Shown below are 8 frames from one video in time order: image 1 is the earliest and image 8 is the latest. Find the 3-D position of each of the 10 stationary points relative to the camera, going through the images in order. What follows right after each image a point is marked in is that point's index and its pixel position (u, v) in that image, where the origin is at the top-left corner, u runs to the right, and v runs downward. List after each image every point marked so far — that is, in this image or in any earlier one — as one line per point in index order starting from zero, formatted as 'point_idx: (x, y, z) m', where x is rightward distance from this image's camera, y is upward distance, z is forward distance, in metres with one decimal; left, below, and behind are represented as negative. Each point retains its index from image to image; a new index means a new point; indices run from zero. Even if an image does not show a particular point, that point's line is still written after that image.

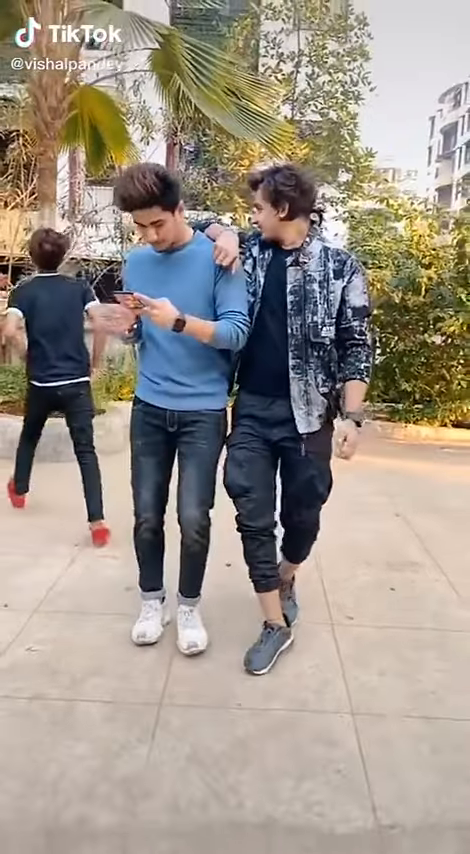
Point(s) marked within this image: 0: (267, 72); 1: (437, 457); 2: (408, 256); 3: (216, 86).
0: (+0.5, +5.1, +9.9) m
1: (+2.0, -0.3, +6.9) m
2: (+2.0, +1.9, +7.9) m
3: (-0.1, +2.9, +6.0) m
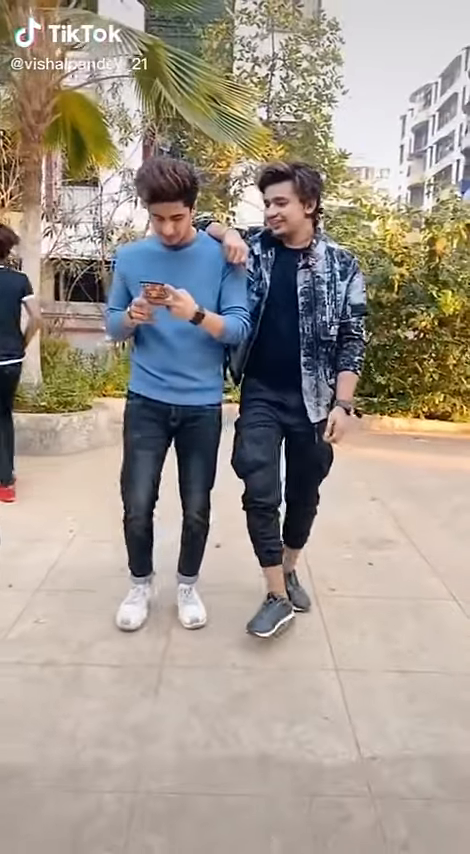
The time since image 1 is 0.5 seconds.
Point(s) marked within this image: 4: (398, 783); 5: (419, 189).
0: (+0.1, +5.2, +10.2) m
1: (+1.8, -0.2, +7.2) m
2: (+1.7, +2.0, +8.2) m
3: (-0.3, +2.9, +6.2) m
4: (+0.5, -1.1, +2.1) m
5: (+2.8, +3.6, +10.5) m
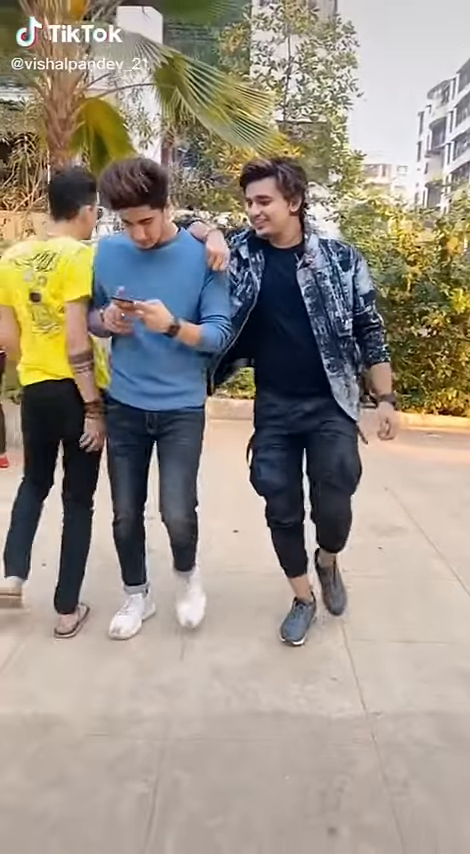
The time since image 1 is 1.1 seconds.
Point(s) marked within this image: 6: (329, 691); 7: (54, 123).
0: (+0.4, +5.2, +10.4) m
1: (+2.0, -0.1, +7.5) m
2: (+1.9, +2.1, +8.4) m
3: (-0.2, +3.0, +6.4) m
4: (+0.6, -1.0, +2.4) m
5: (+3.1, +3.7, +10.7) m
6: (+0.4, -1.0, +2.6) m
7: (-1.7, +2.9, +6.6) m
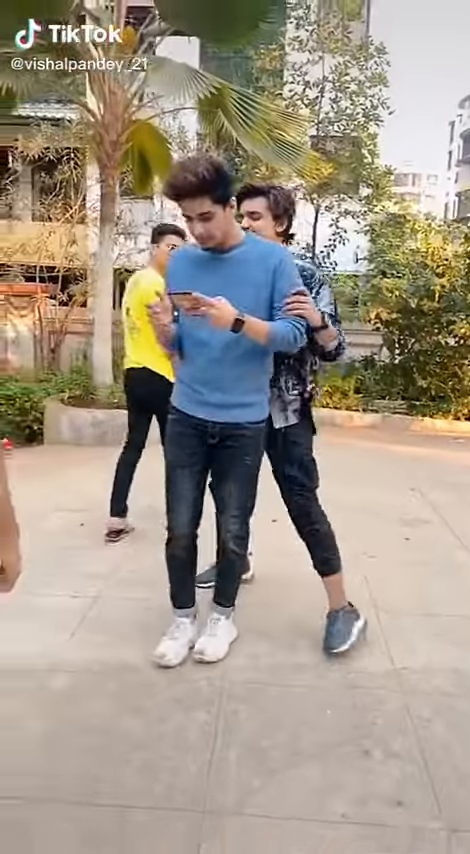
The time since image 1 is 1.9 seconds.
0: (+0.9, +5.2, +10.9) m
1: (+2.4, -0.2, +7.8) m
2: (+2.4, +2.0, +8.7) m
3: (+0.2, +3.0, +6.9) m
4: (+0.7, -1.0, +2.7) m
5: (+3.6, +3.6, +11.0) m
6: (+0.5, -1.0, +3.0) m
7: (-1.3, +2.9, +7.1) m
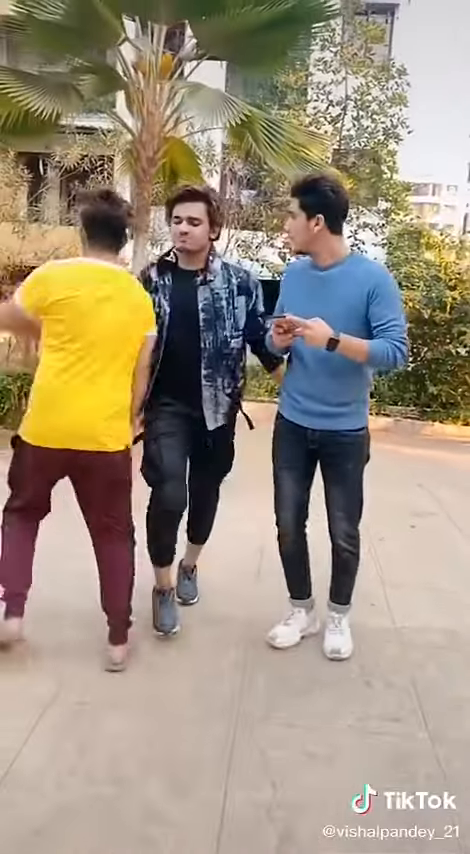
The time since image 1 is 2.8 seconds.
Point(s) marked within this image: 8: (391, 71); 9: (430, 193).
0: (+1.4, +5.1, +11.4) m
1: (+2.6, -0.3, +8.2) m
2: (+2.7, +2.0, +9.2) m
3: (+0.5, +3.0, +7.4) m
4: (+0.9, -1.0, +3.2) m
5: (+4.0, +3.5, +11.5) m
6: (+0.7, -0.9, +3.5) m
7: (-1.0, +2.9, +7.7) m
8: (+2.5, +5.8, +11.2) m
9: (+4.2, +5.0, +14.8) m
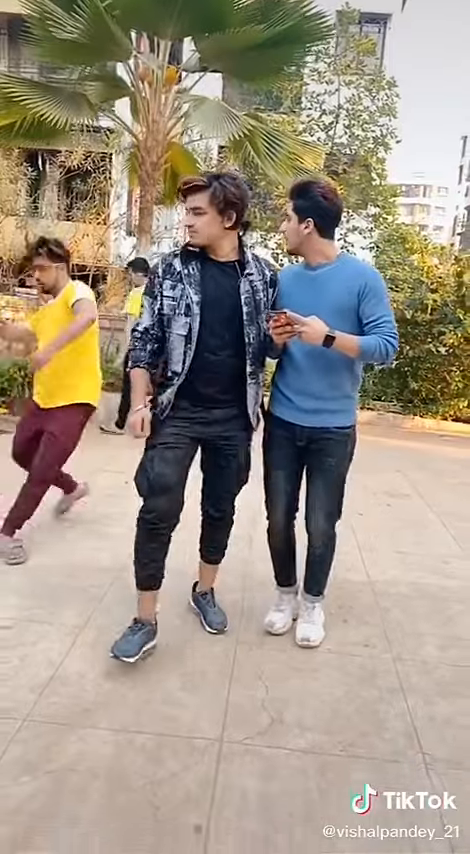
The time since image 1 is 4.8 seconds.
0: (+1.3, +5.2, +12.0) m
1: (+2.5, -0.2, +8.9) m
2: (+2.6, +2.0, +9.8) m
3: (+0.5, +3.1, +8.0) m
4: (+0.8, -0.9, +3.8) m
5: (+3.9, +3.6, +12.1) m
6: (+0.7, -0.8, +4.1) m
7: (-1.0, +3.1, +8.2) m
8: (+2.5, +5.9, +11.8) m
9: (+4.0, +5.1, +15.4) m
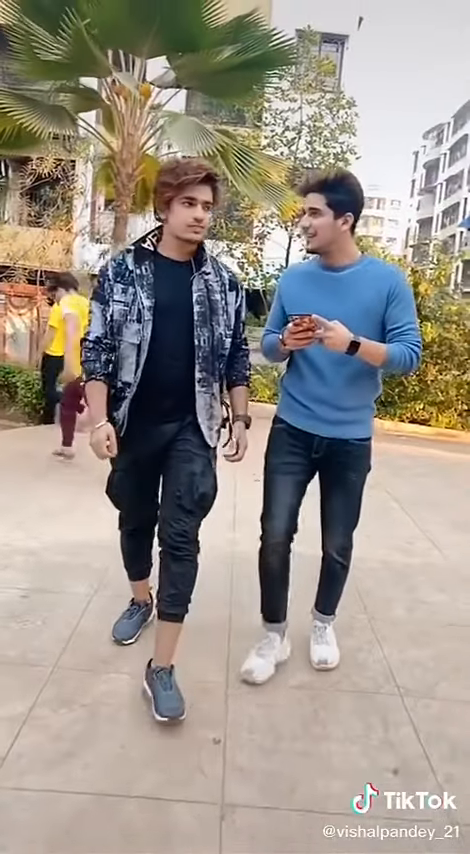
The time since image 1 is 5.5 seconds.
0: (+0.7, +5.2, +12.5) m
1: (+2.1, -0.2, +9.4) m
2: (+2.2, +2.0, +10.4) m
3: (+0.2, +3.1, +8.4) m
4: (+0.8, -0.8, +4.2) m
5: (+3.3, +3.5, +12.8) m
6: (+0.6, -0.8, +4.5) m
7: (-1.4, +3.1, +8.6) m
8: (+1.9, +5.8, +12.4) m
9: (+3.2, +5.0, +16.1) m
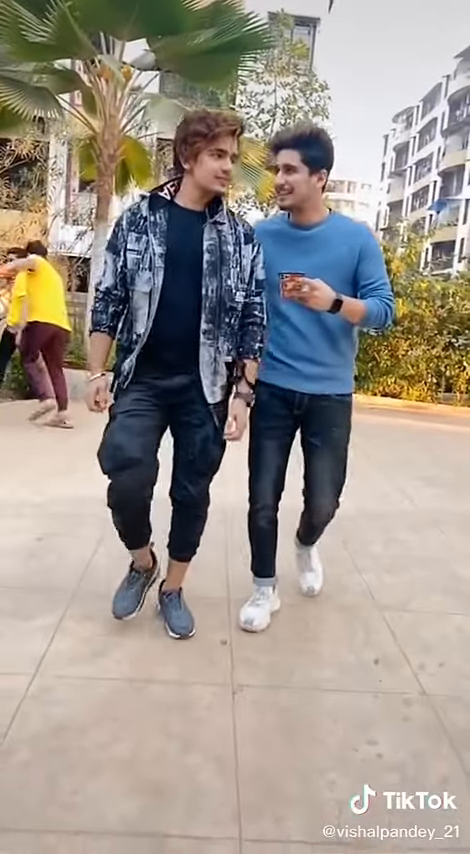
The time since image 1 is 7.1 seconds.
0: (+0.3, +5.6, +12.7) m
1: (+1.9, +0.2, +9.8) m
2: (+1.8, +2.4, +10.8) m
3: (-0.1, +3.5, +8.7) m
4: (+0.7, -0.6, +4.6) m
5: (+2.9, +4.0, +13.2) m
6: (+0.5, -0.5, +4.9) m
7: (-1.7, +3.4, +8.8) m
8: (+1.4, +6.3, +12.7) m
9: (+2.6, +5.6, +16.4) m
